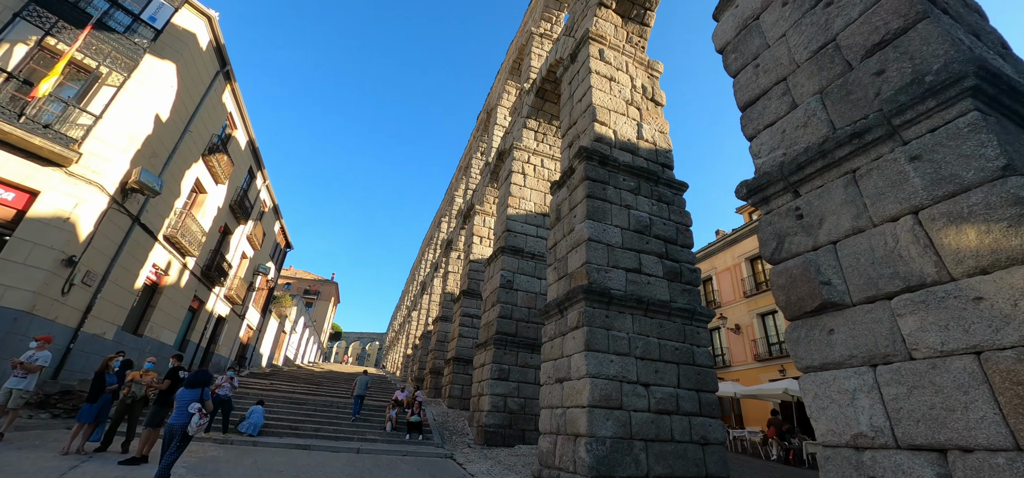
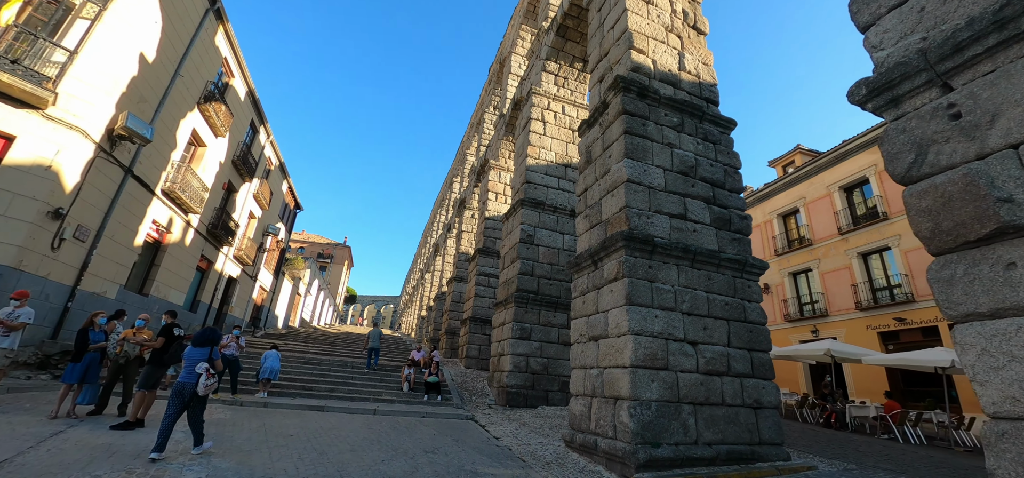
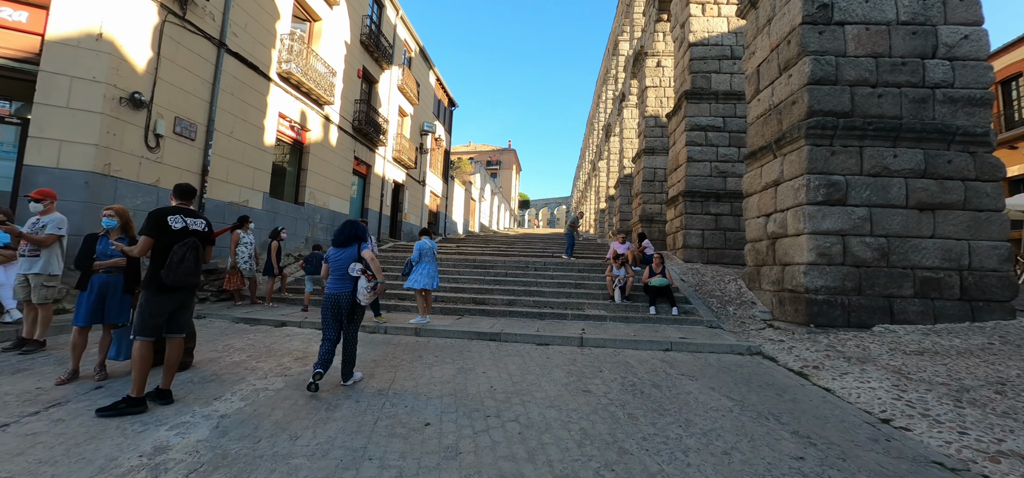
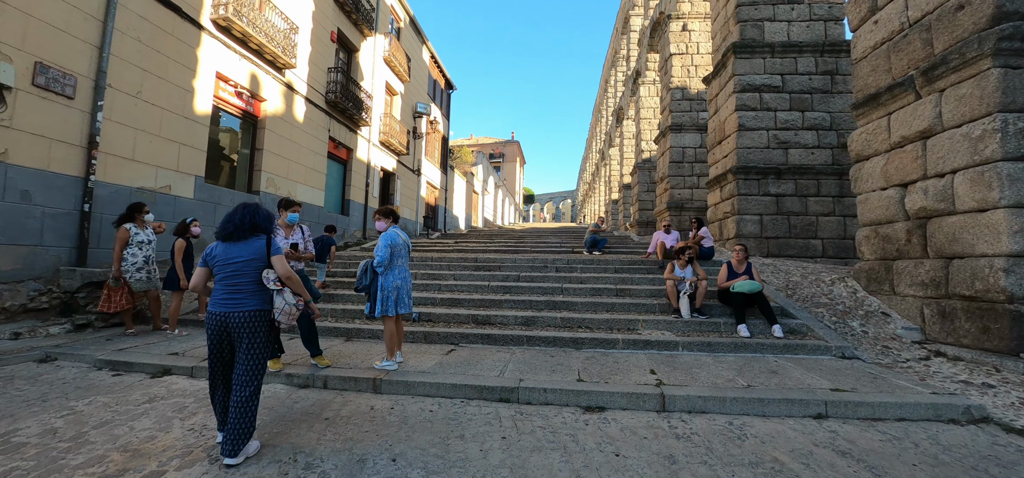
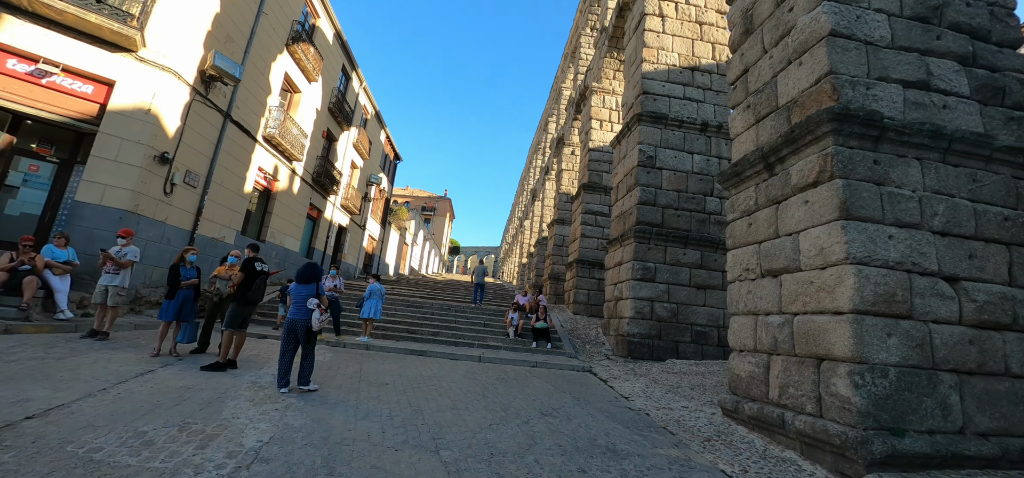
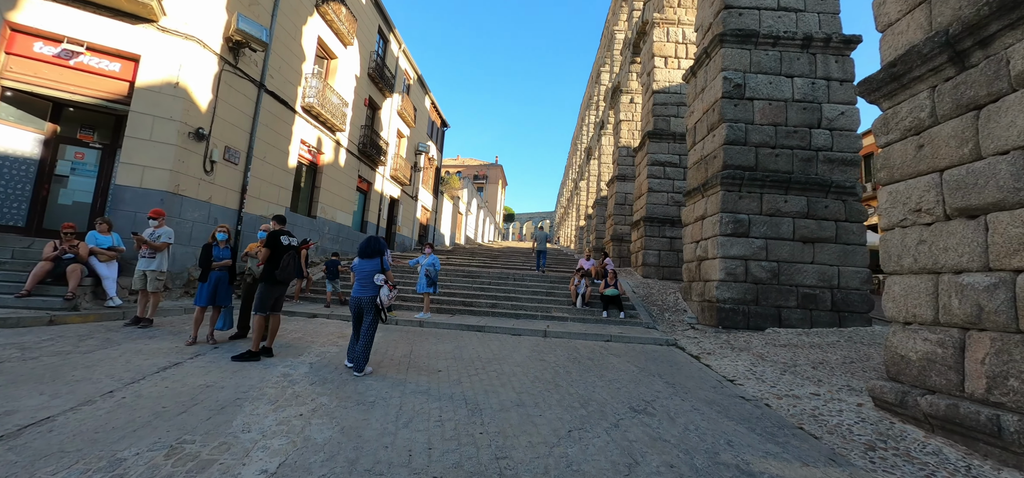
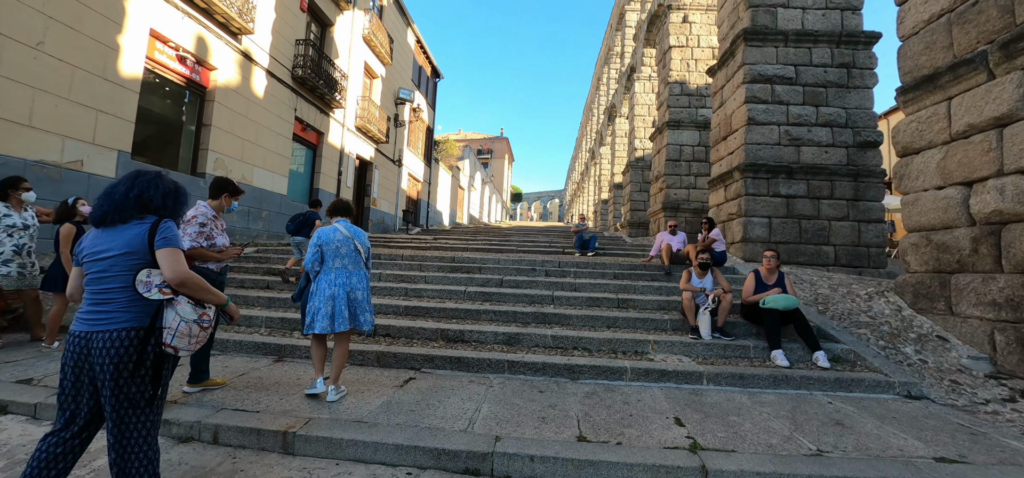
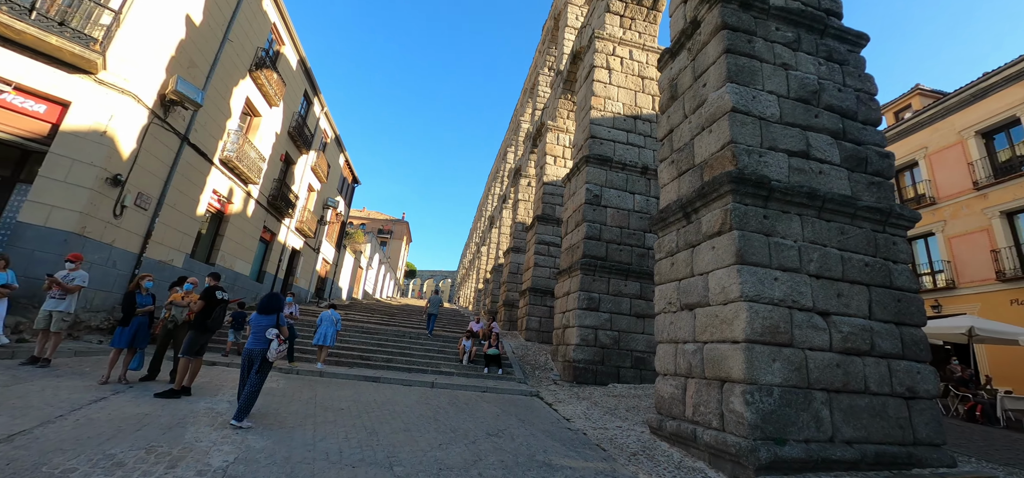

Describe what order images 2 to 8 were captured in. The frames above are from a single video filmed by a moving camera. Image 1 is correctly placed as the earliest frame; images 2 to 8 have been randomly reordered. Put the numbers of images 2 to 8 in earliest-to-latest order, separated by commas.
2, 8, 5, 6, 3, 4, 7
